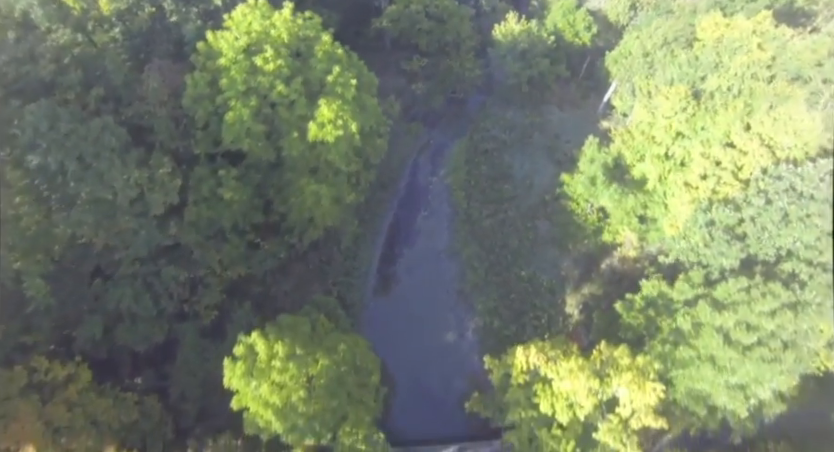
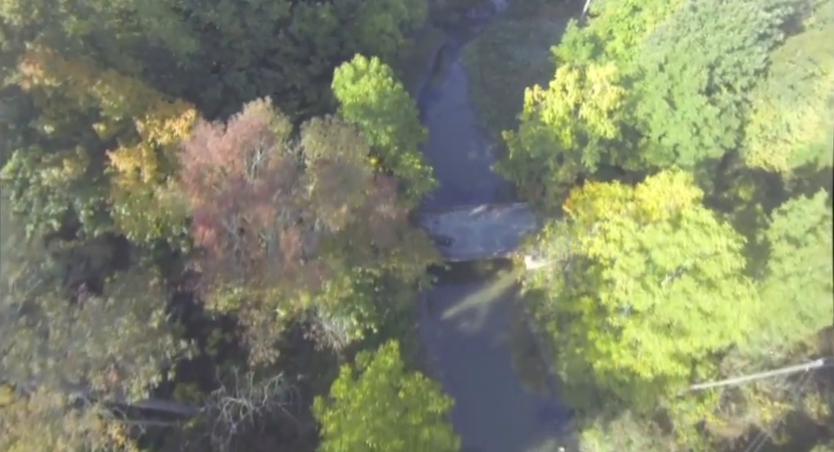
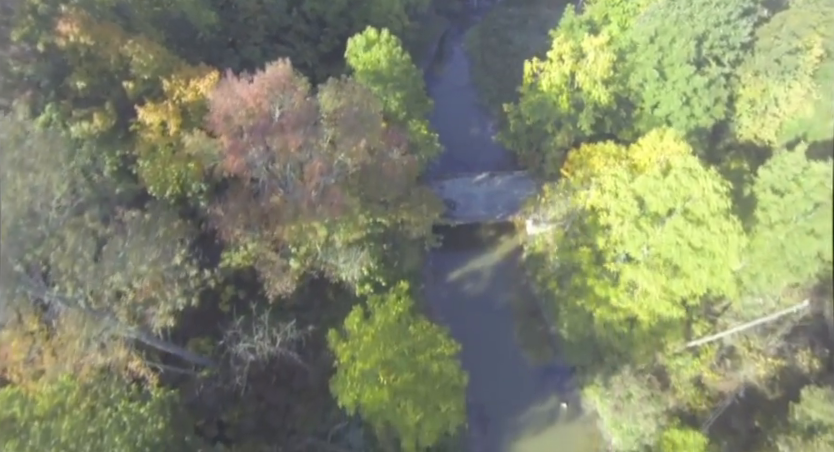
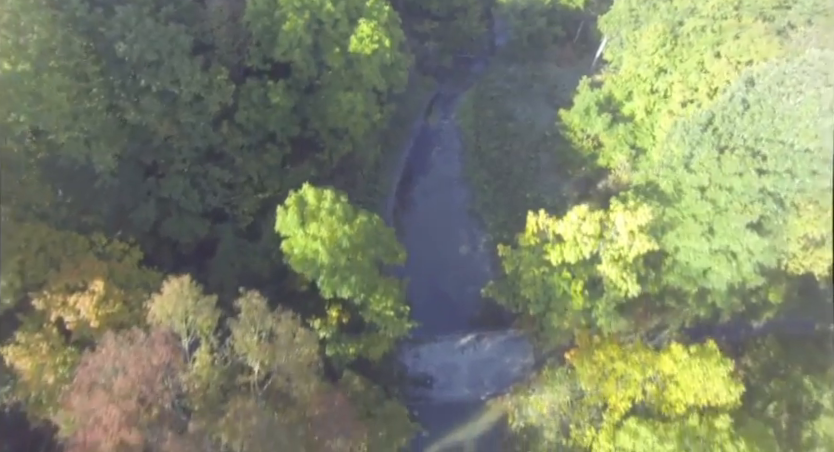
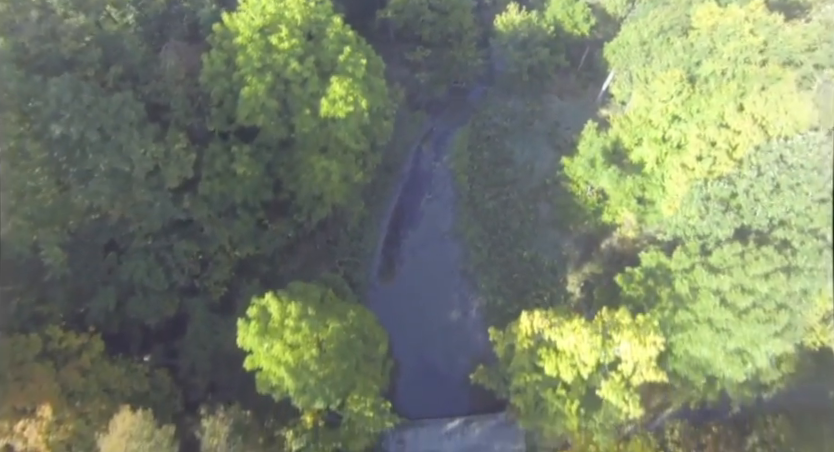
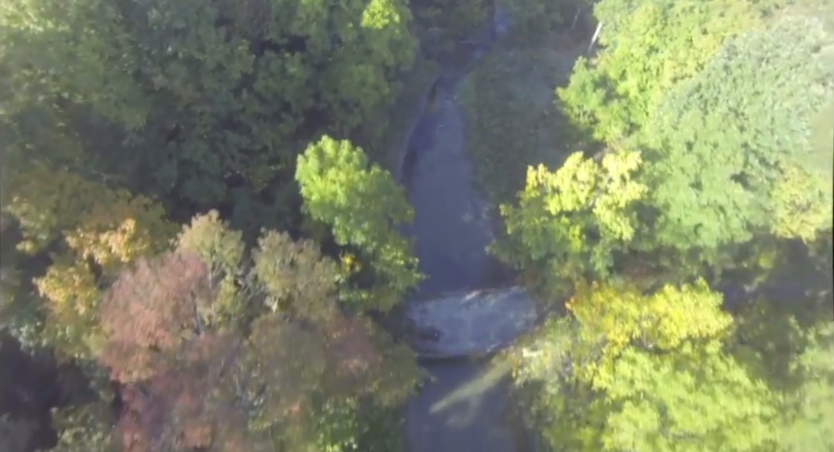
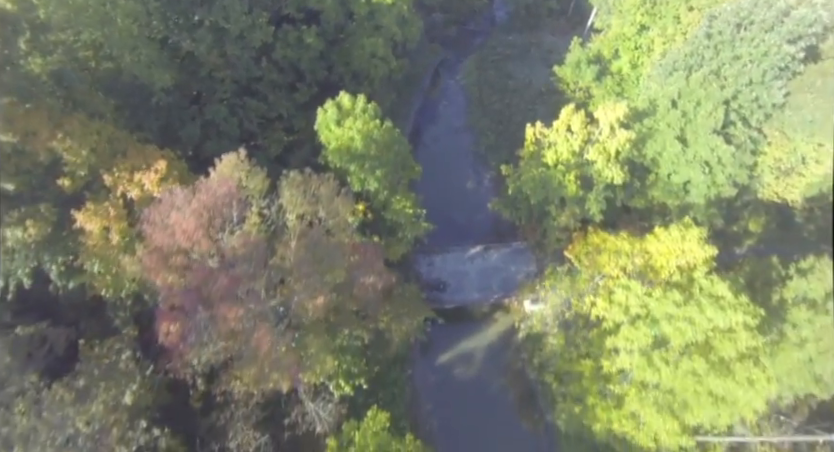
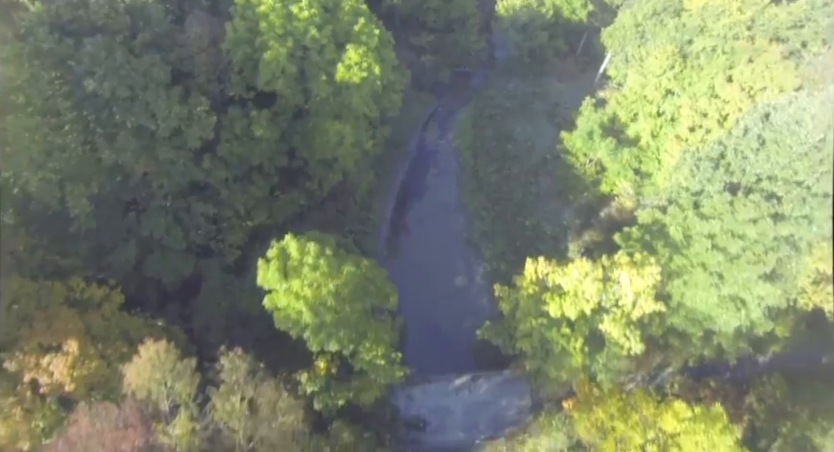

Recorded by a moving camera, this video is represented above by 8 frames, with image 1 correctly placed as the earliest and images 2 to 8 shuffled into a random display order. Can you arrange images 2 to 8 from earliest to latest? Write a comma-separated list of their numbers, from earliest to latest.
5, 8, 4, 6, 7, 2, 3
